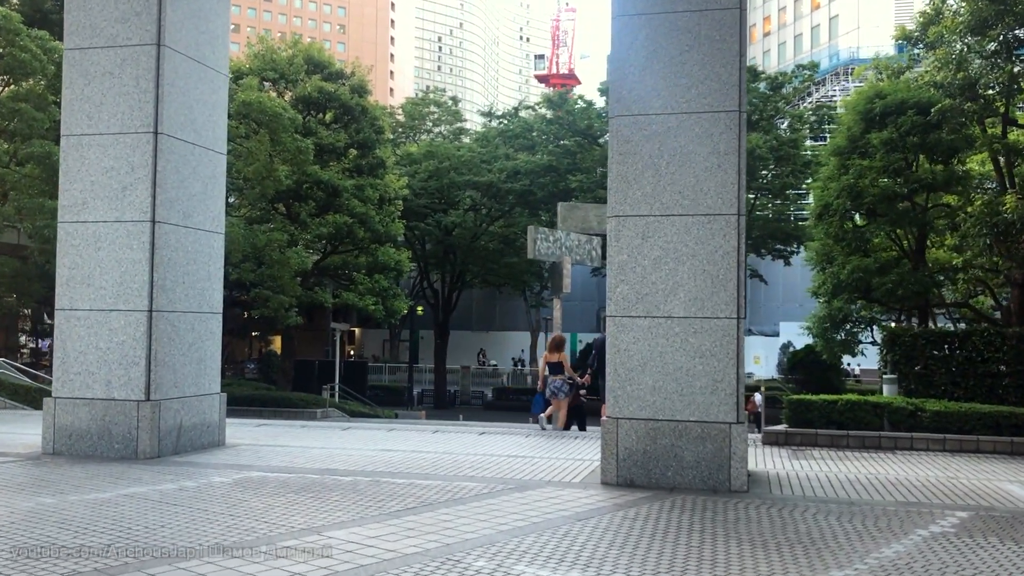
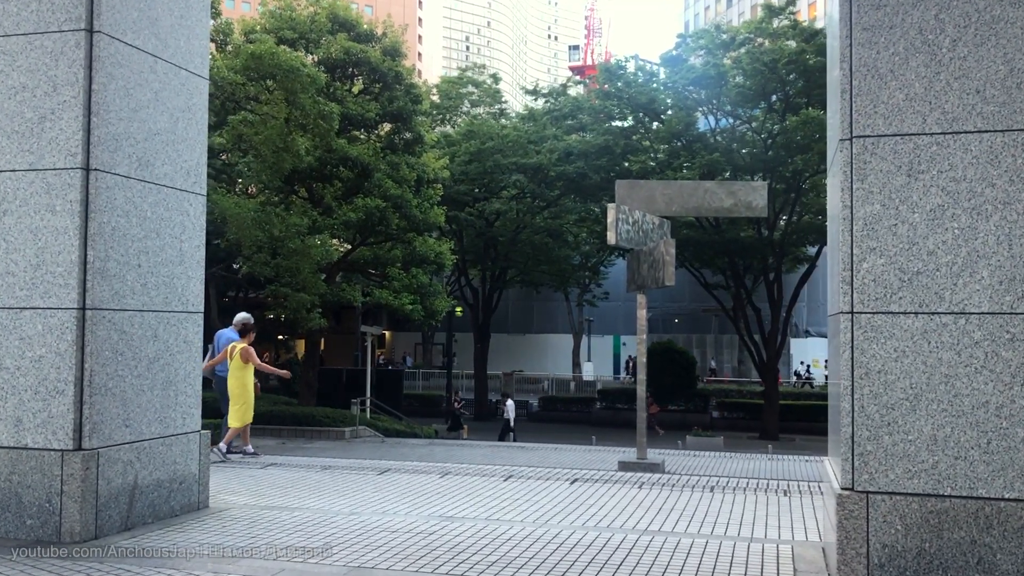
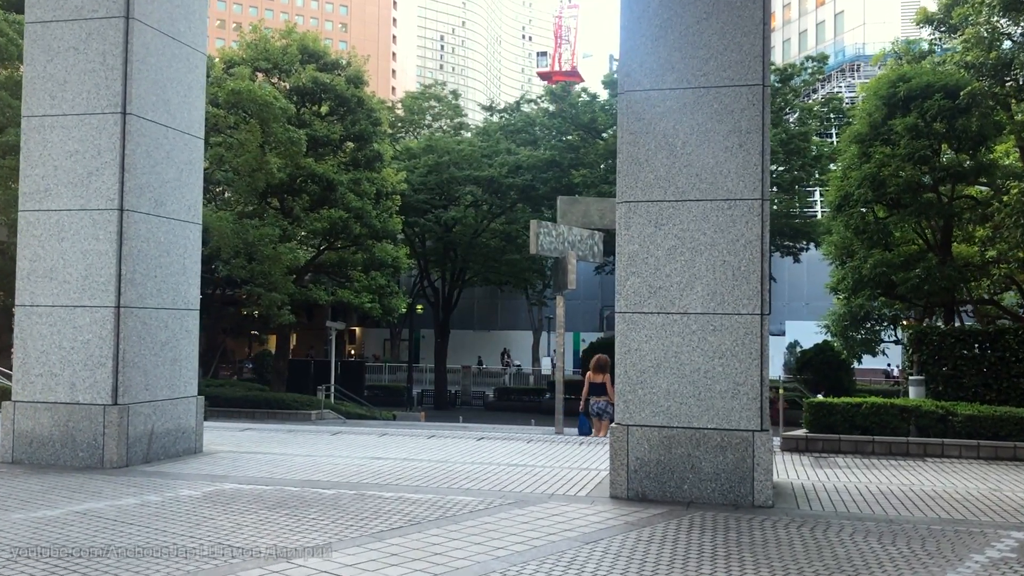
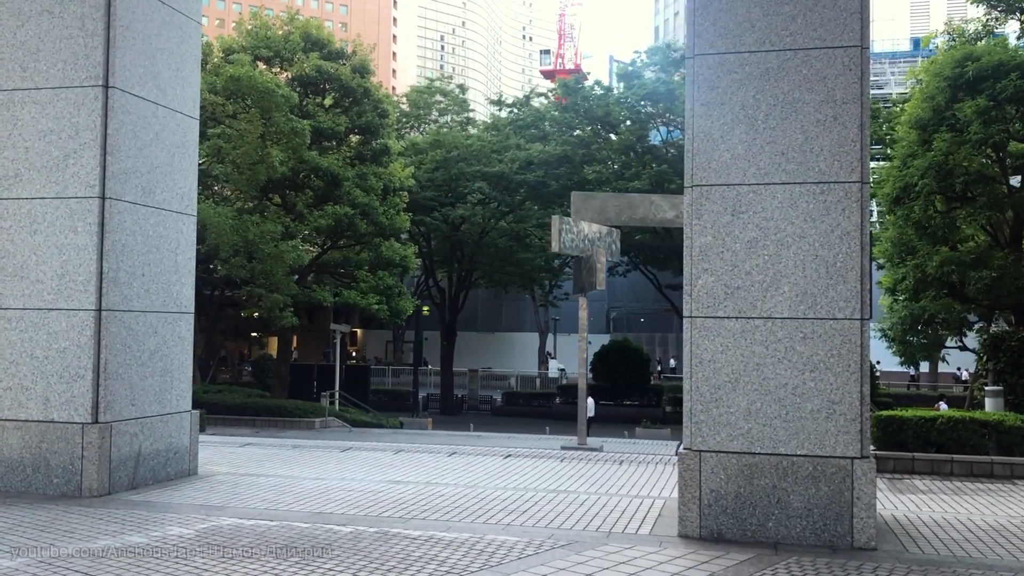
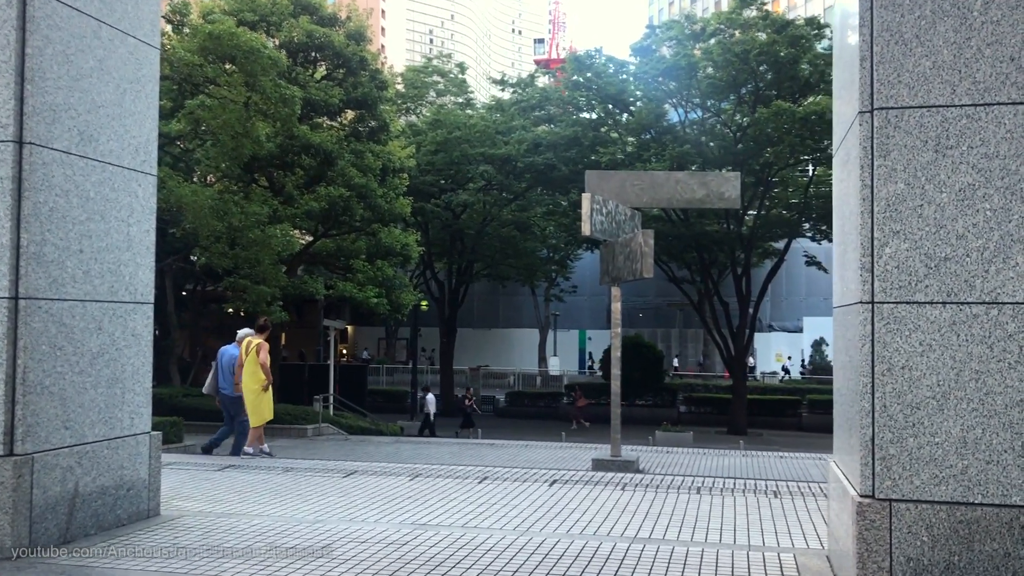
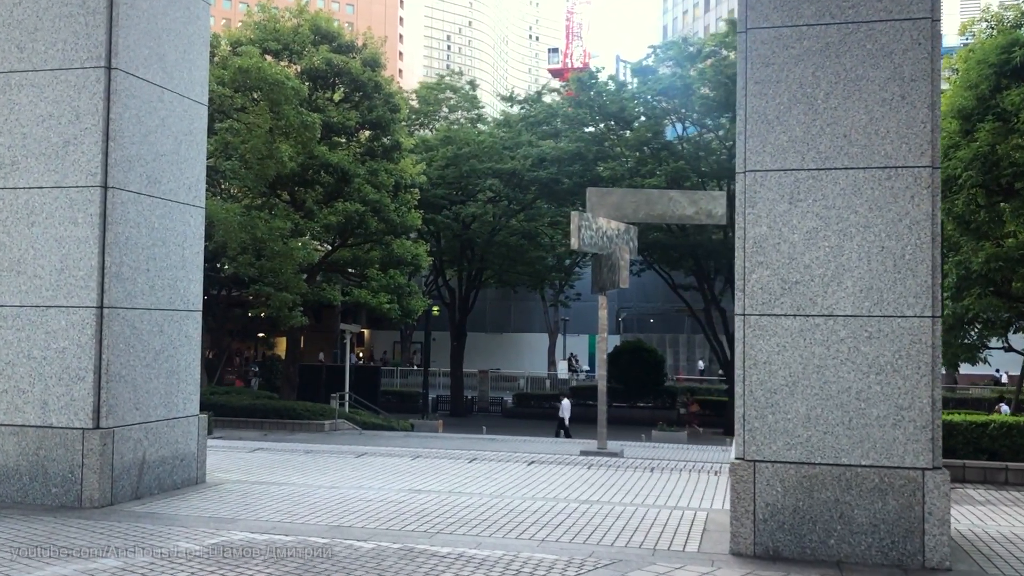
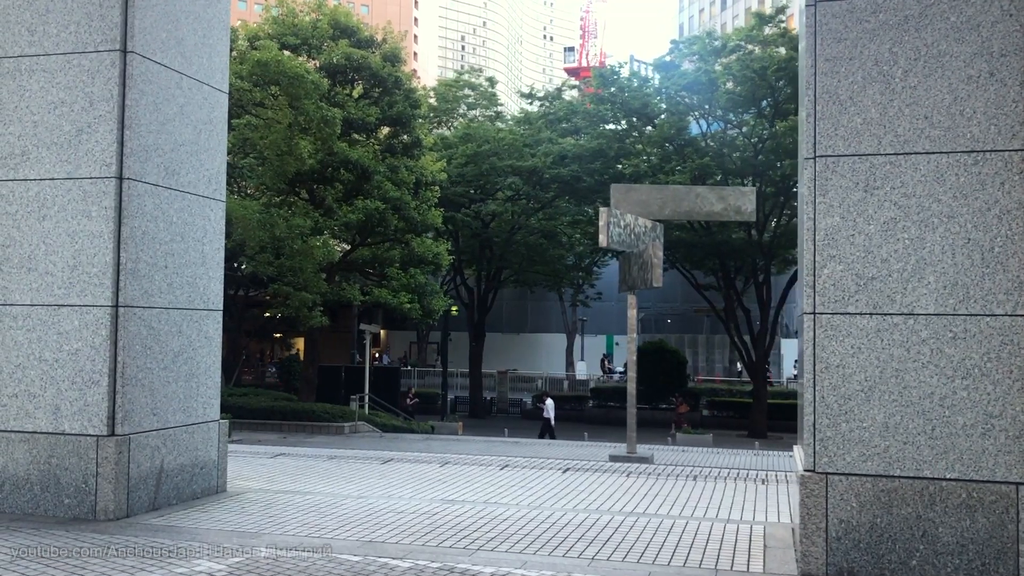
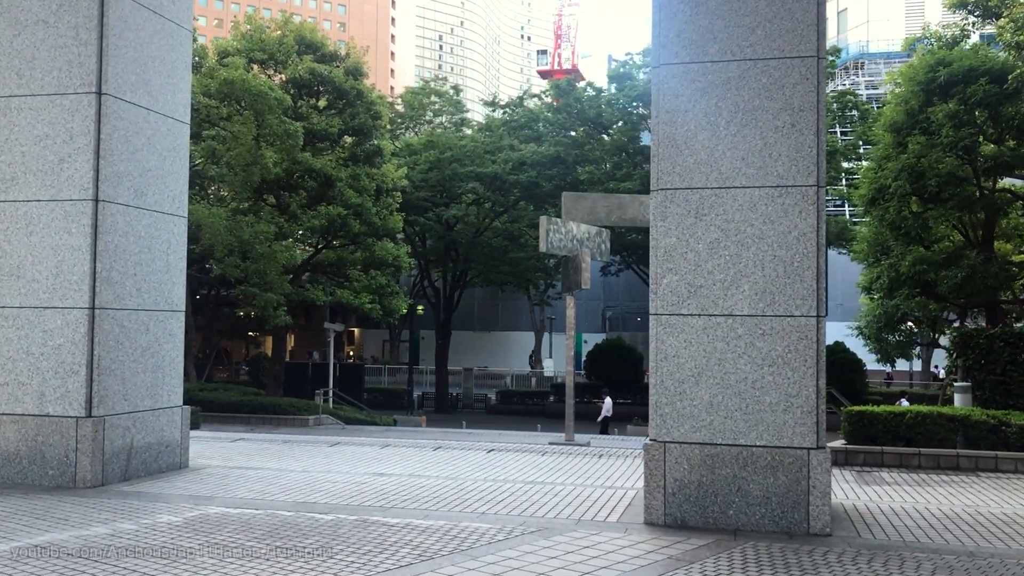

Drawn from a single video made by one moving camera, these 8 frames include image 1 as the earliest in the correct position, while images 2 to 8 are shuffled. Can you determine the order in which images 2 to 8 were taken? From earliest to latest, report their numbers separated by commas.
3, 8, 4, 6, 7, 2, 5
